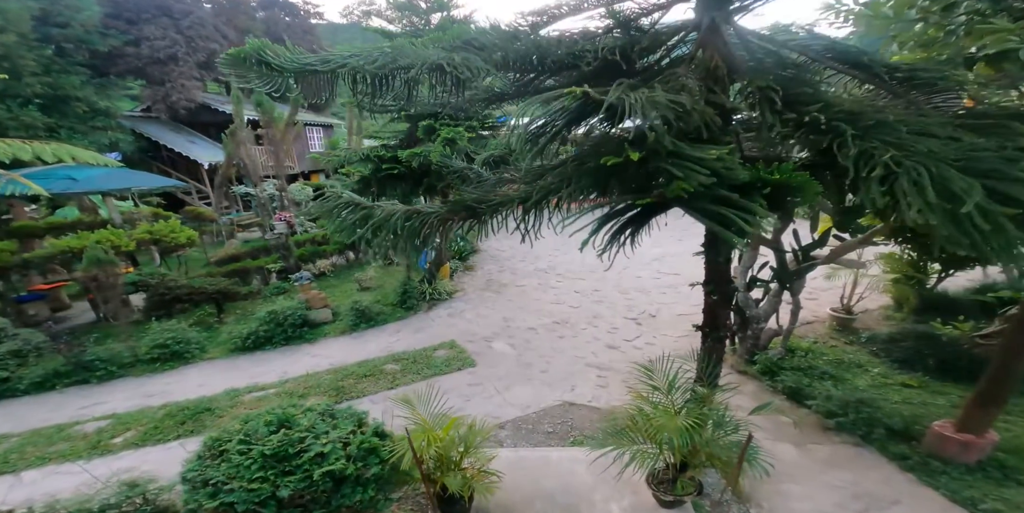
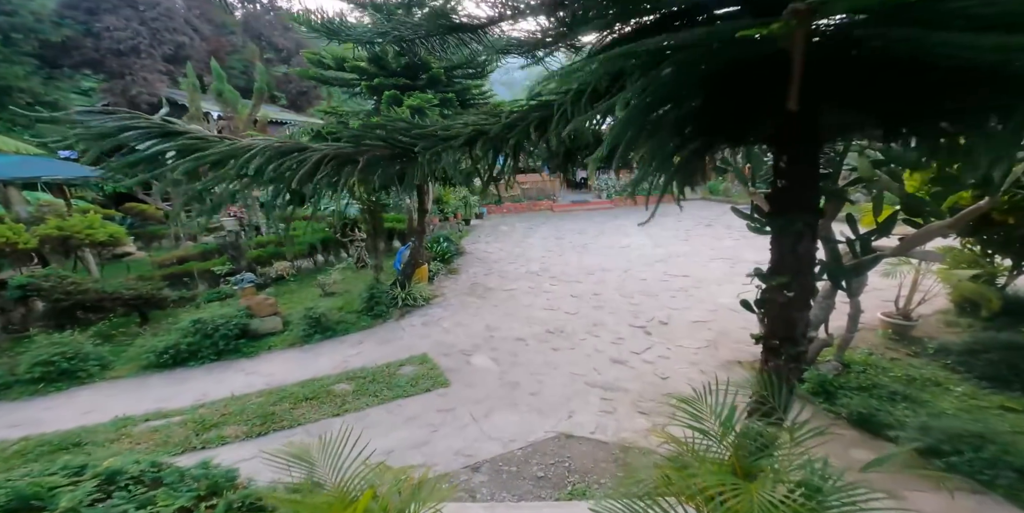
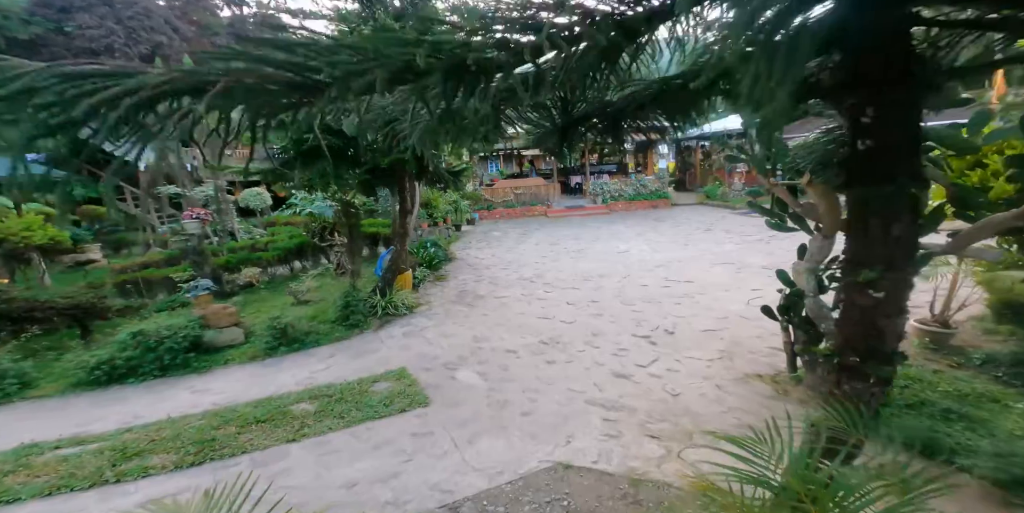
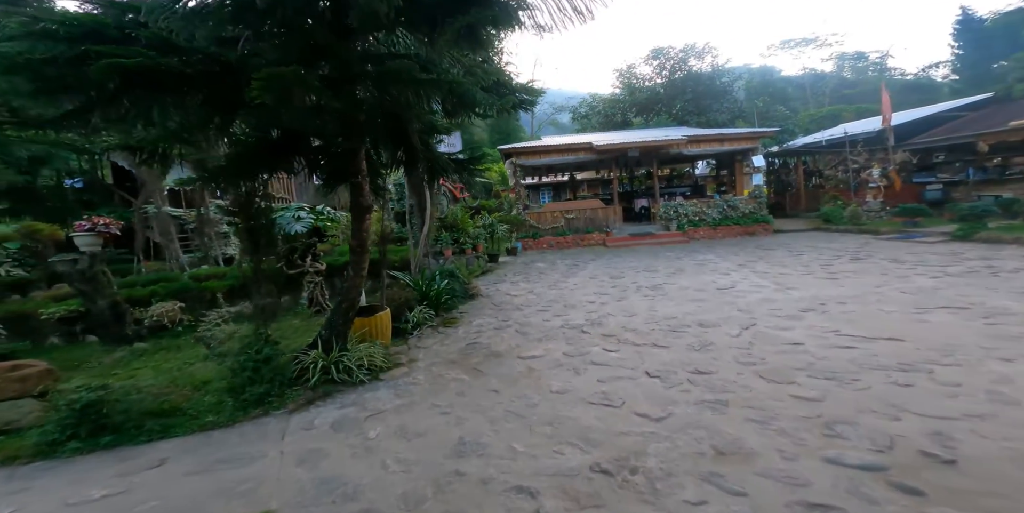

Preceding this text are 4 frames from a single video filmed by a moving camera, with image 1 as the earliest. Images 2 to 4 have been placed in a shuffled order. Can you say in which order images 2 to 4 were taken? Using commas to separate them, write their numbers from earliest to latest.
2, 3, 4
